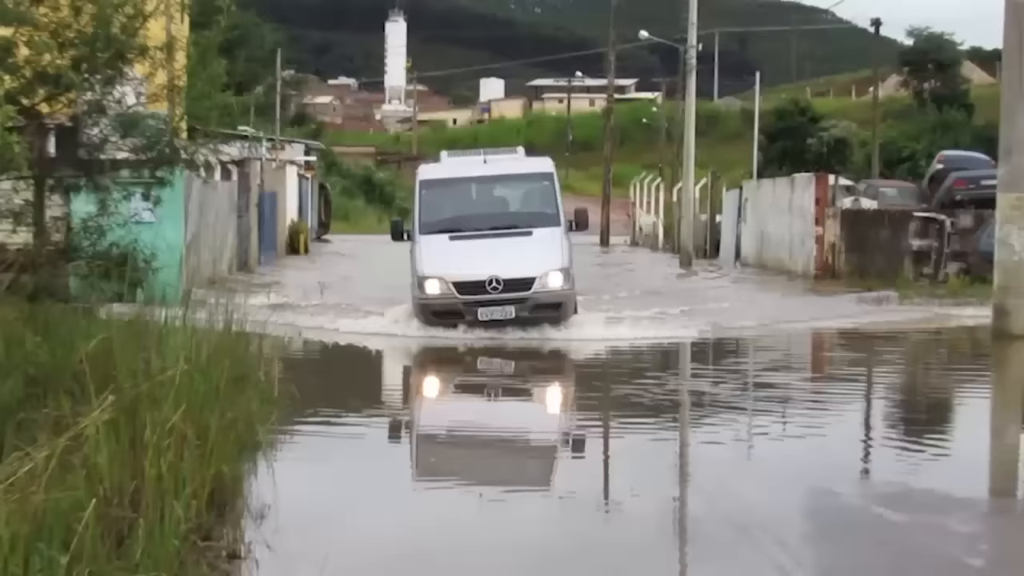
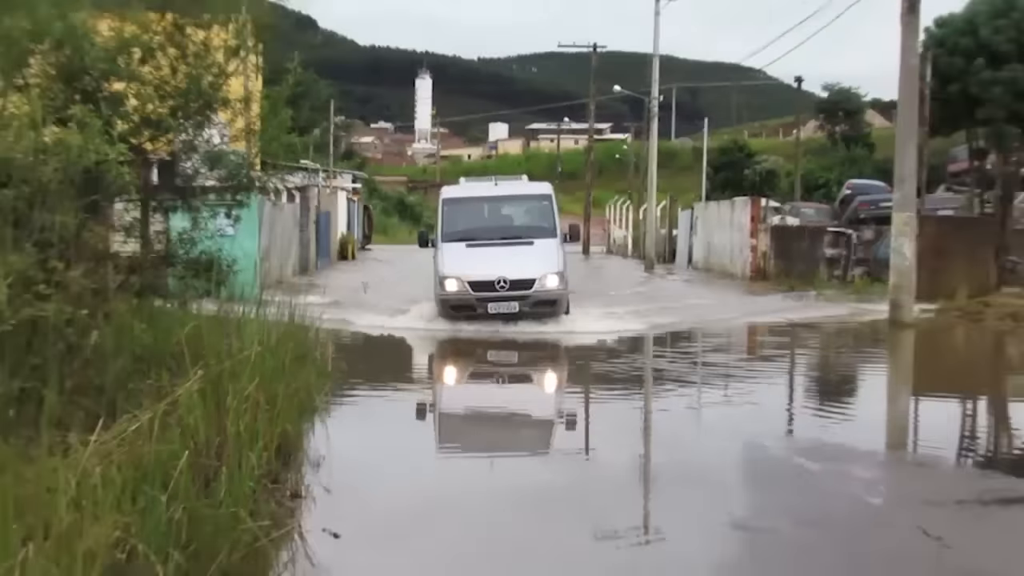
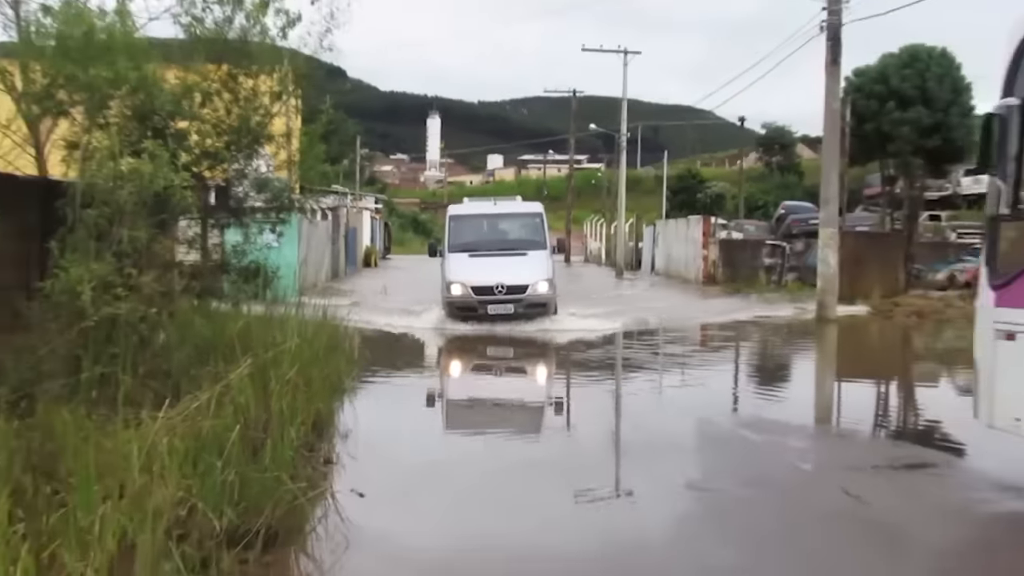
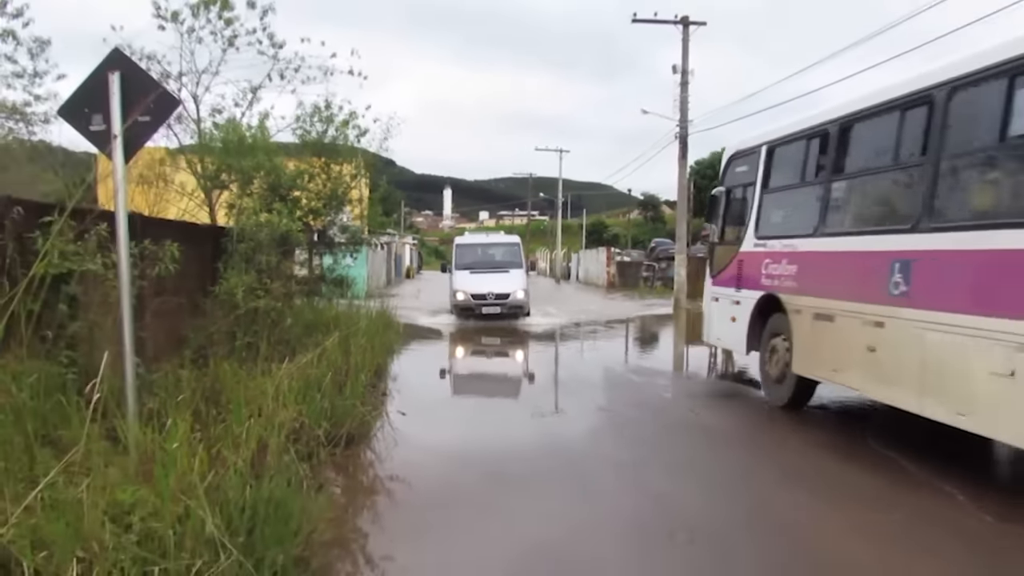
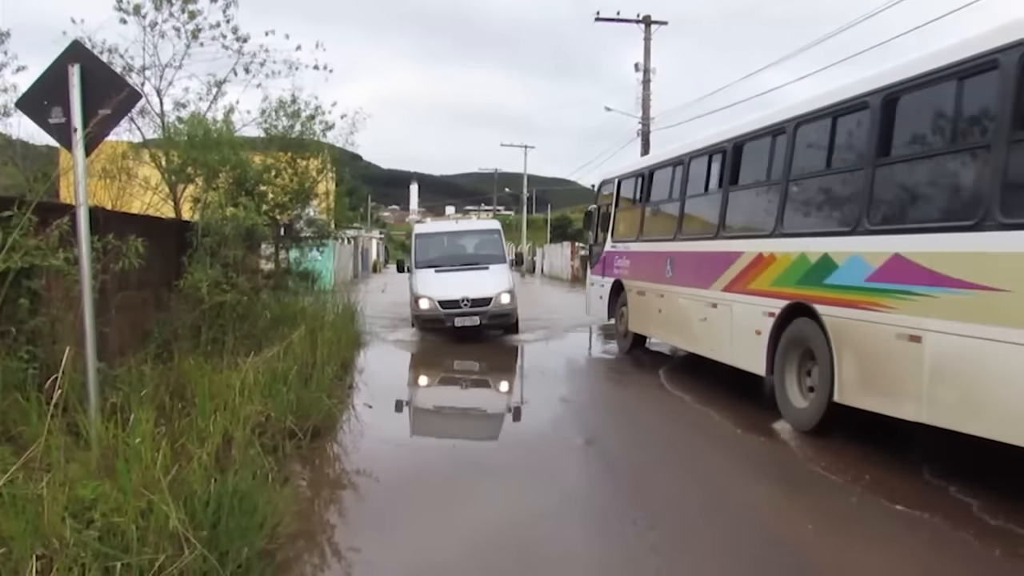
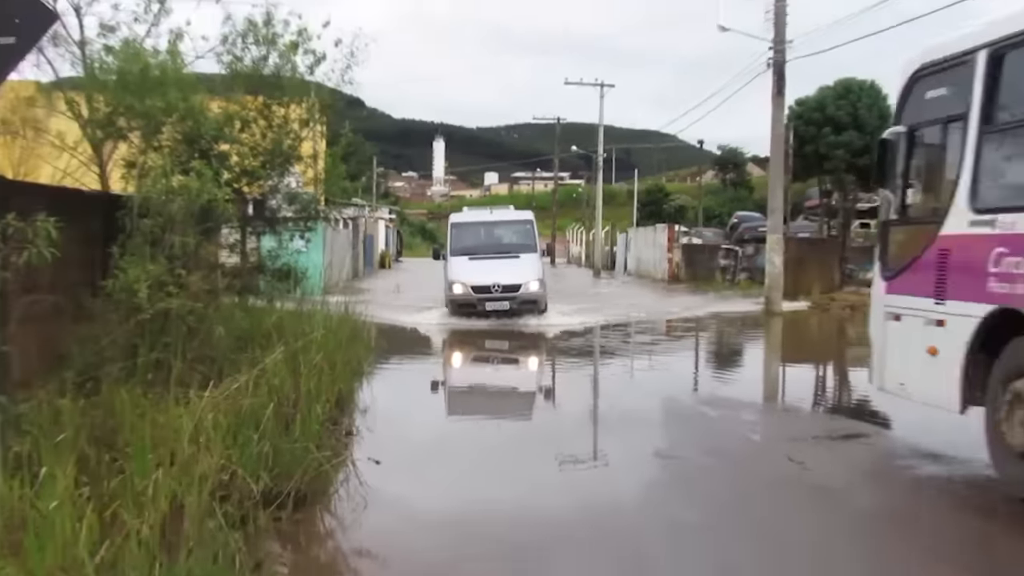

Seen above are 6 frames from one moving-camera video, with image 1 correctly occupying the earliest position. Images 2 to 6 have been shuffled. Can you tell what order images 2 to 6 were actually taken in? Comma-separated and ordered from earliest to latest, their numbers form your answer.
2, 3, 6, 4, 5
